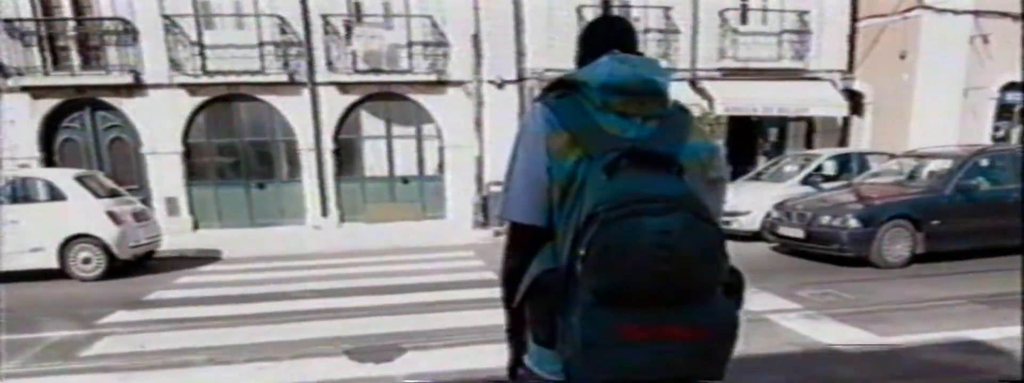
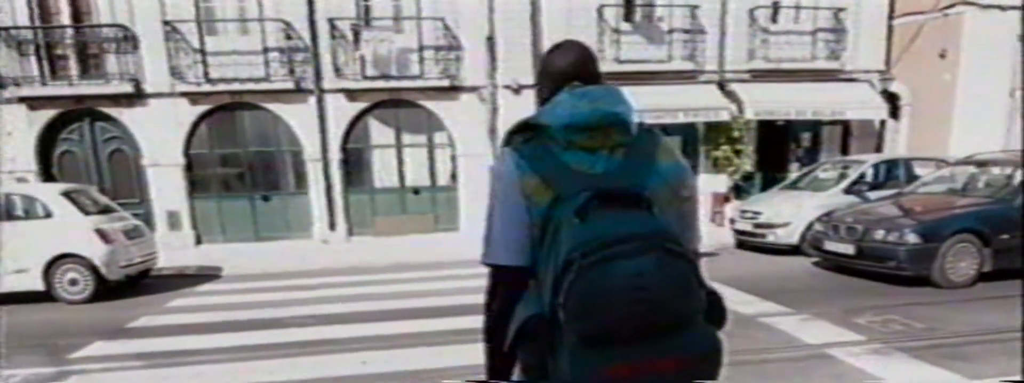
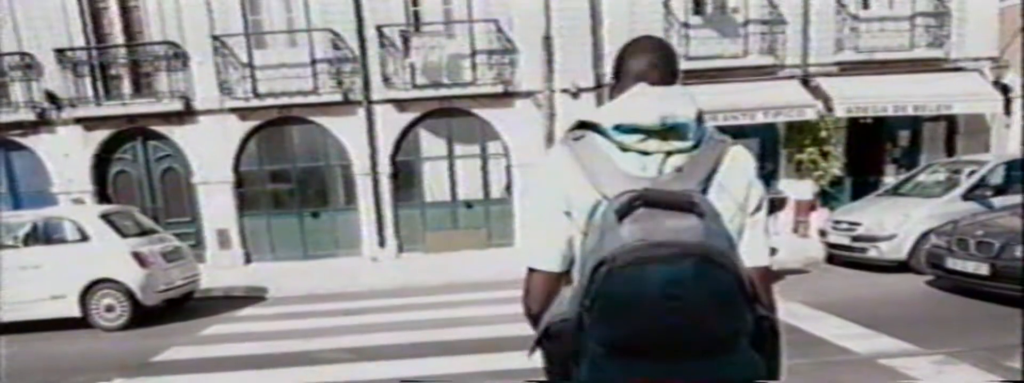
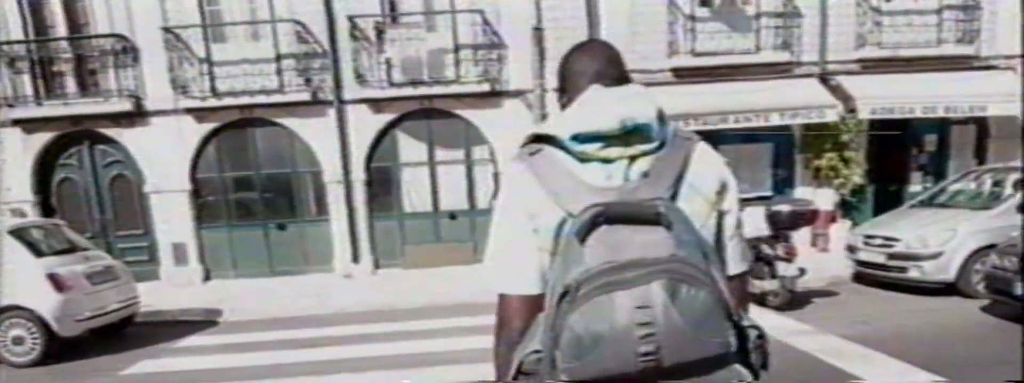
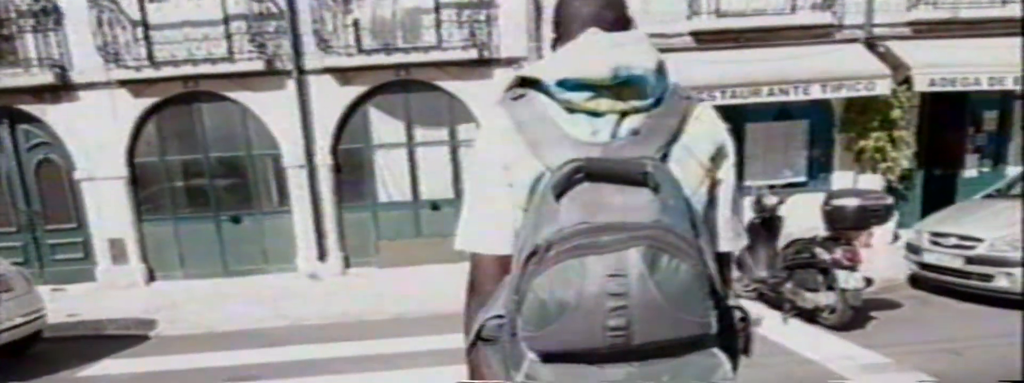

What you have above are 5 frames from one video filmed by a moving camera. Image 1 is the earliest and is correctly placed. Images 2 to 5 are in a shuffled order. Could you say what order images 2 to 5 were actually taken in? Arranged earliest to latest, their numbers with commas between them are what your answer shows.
2, 3, 4, 5
